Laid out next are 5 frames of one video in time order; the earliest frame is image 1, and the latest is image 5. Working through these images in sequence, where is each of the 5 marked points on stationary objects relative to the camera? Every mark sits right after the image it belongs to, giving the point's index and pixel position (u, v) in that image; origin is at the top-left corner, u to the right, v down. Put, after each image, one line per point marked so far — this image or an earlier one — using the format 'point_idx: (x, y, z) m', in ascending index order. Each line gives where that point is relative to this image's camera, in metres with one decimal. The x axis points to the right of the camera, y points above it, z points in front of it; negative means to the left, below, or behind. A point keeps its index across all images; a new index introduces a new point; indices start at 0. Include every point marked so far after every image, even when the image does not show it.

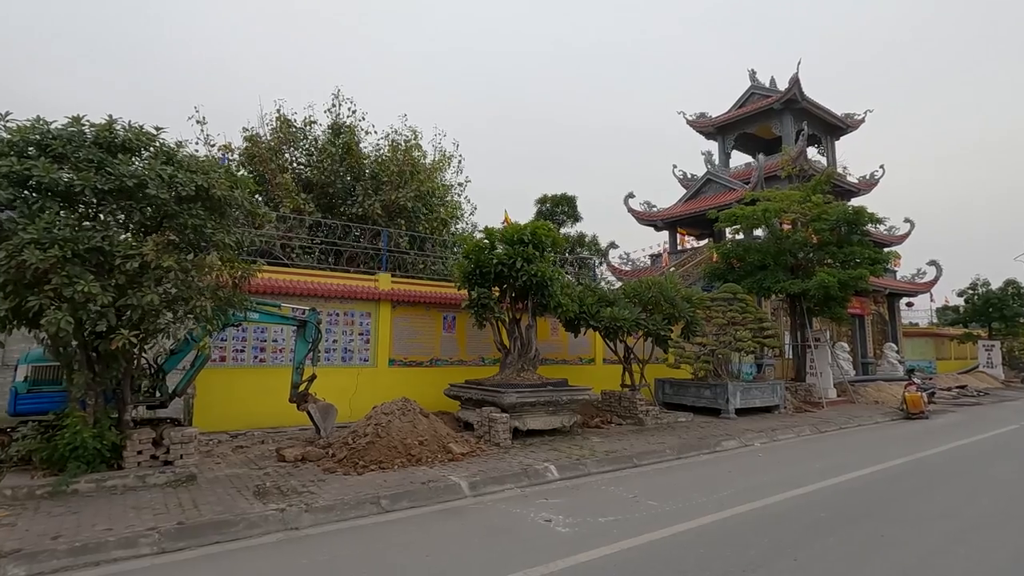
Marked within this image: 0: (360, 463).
0: (-2.1, -2.5, +7.5) m
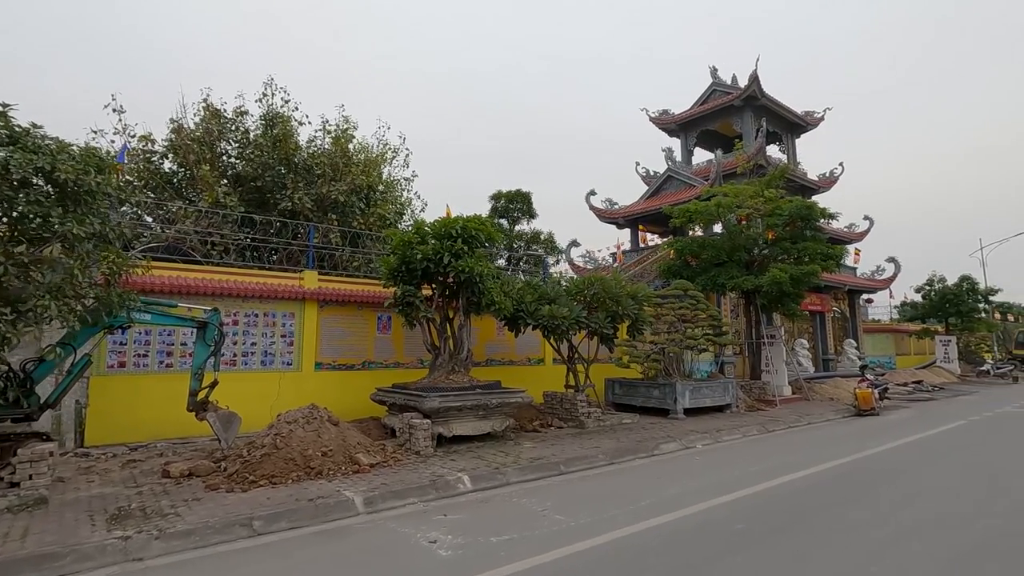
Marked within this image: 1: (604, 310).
0: (-3.3, -2.4, +6.8) m
1: (+2.1, -0.5, +12.6) m
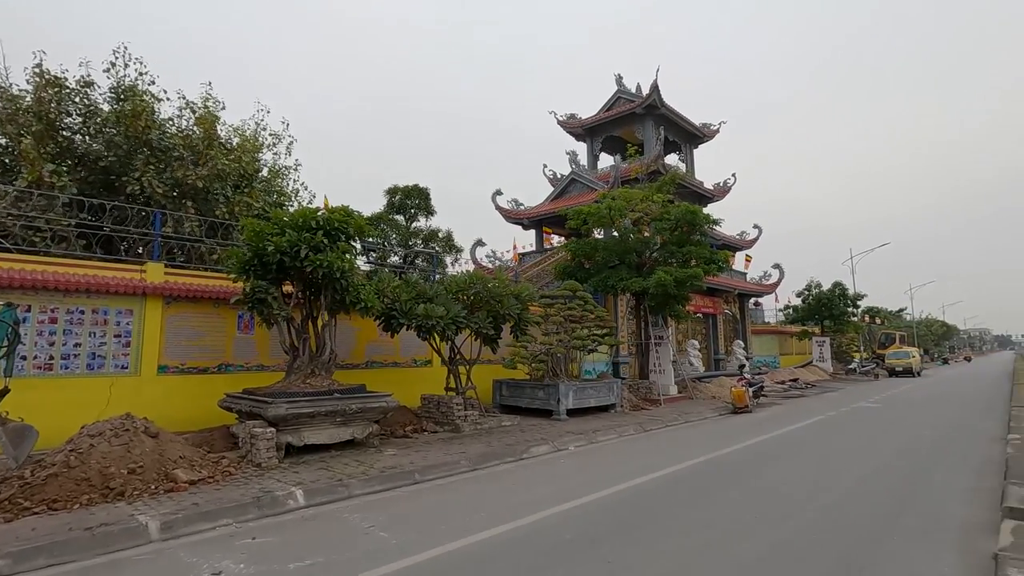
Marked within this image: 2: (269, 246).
0: (-5.2, -2.3, +5.8) m
1: (-0.6, -0.5, +12.2) m
2: (-4.1, +0.7, +9.1) m
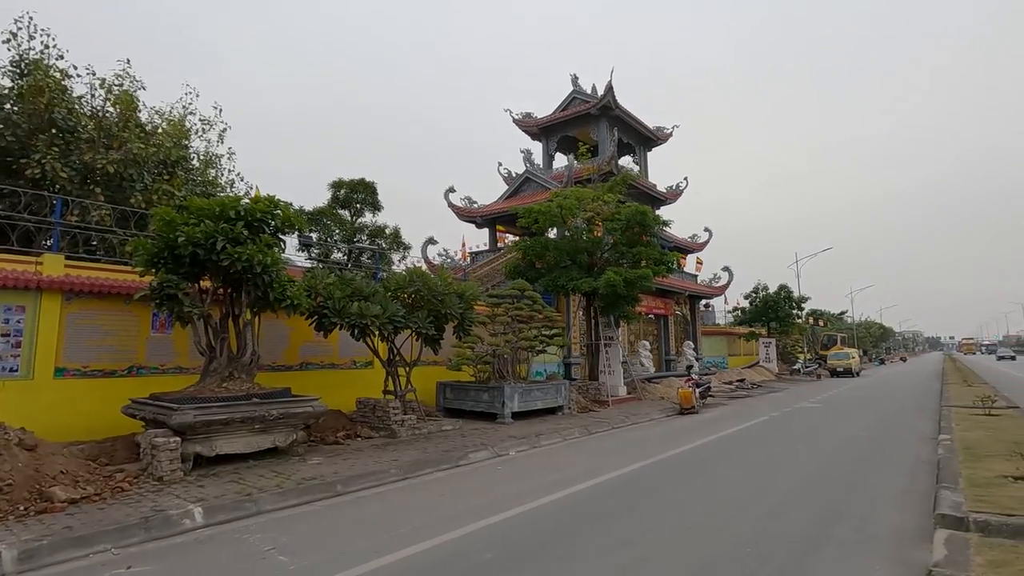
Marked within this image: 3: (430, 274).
0: (-6.0, -2.2, +4.9) m
1: (-1.9, -0.5, +11.7) m
2: (-5.1, +0.8, +8.3) m
3: (-1.8, +0.3, +11.8) m
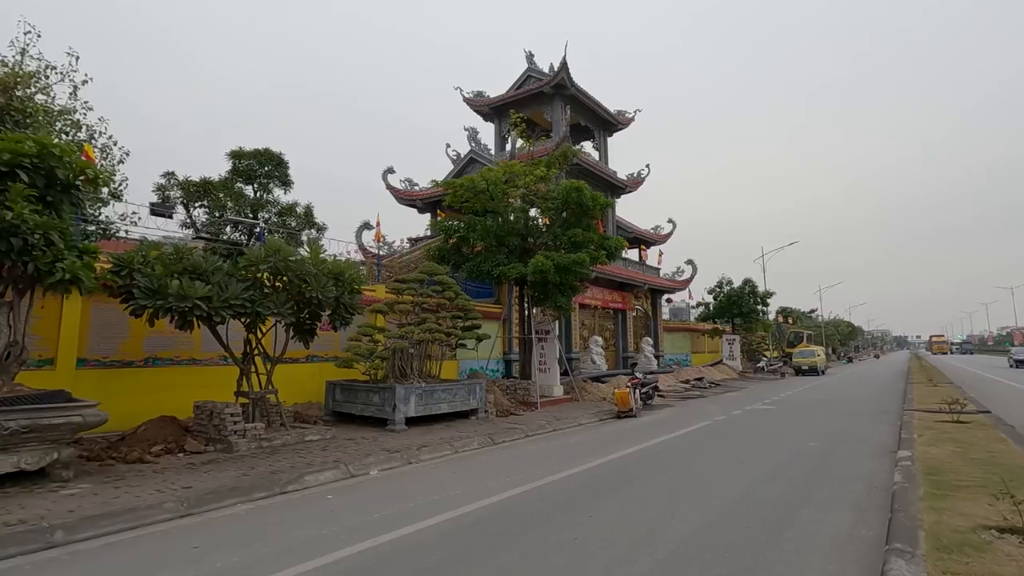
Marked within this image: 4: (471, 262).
0: (-7.8, -1.8, +2.6) m
1: (-3.9, -0.1, +9.5) m
2: (-7.1, +1.2, +6.0) m
3: (-3.9, +0.7, +9.6) m
4: (-1.2, +0.8, +15.8) m
